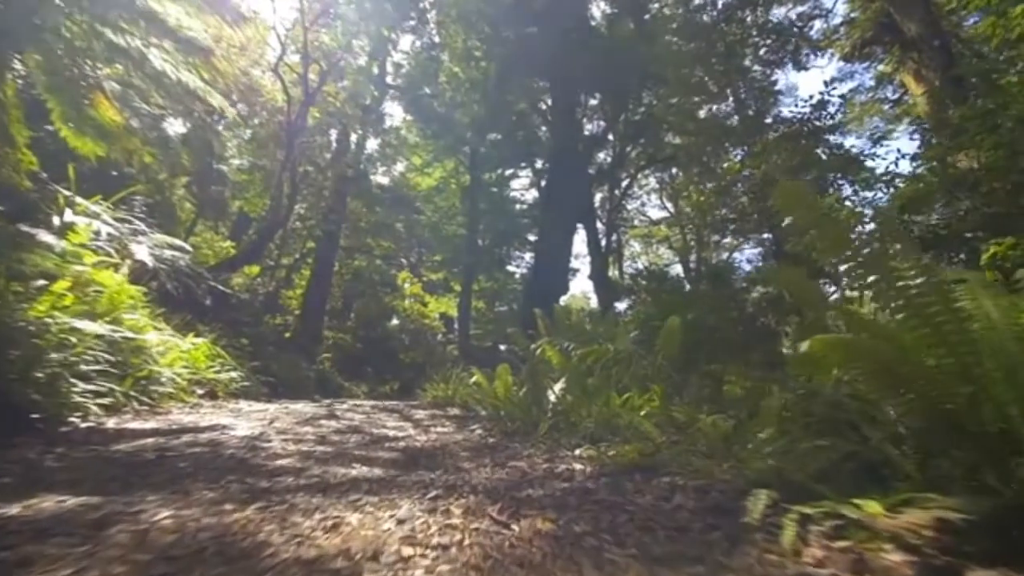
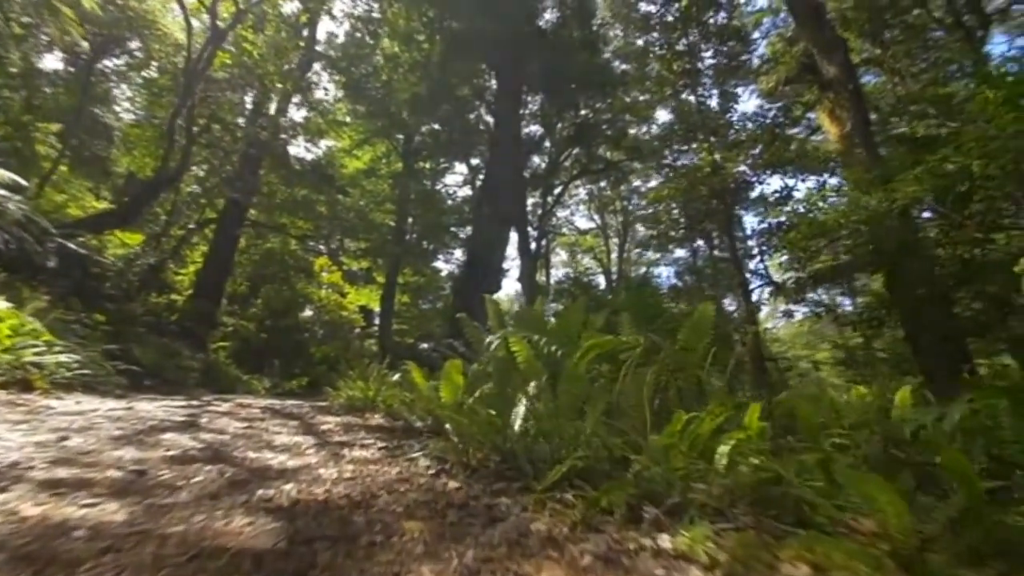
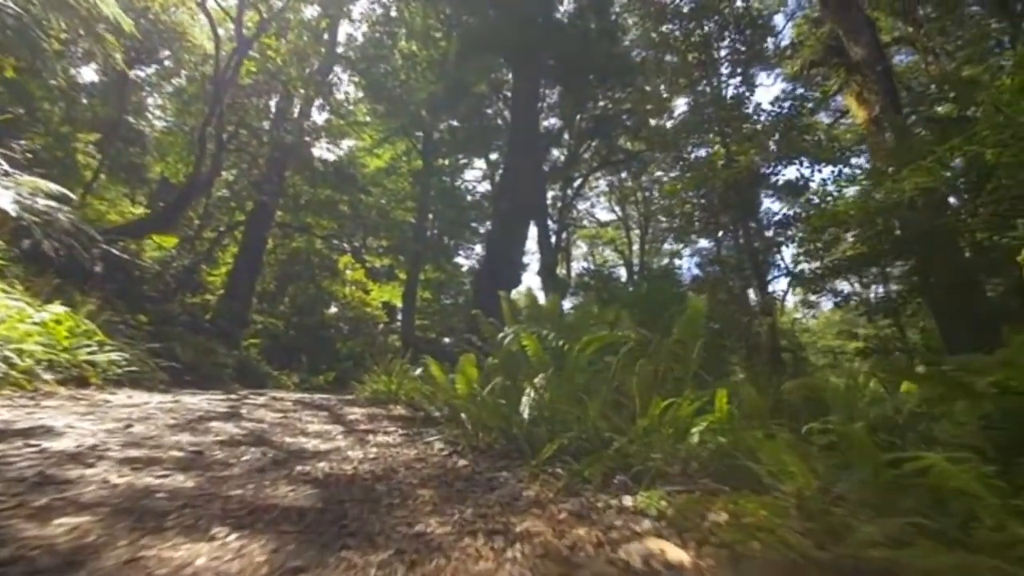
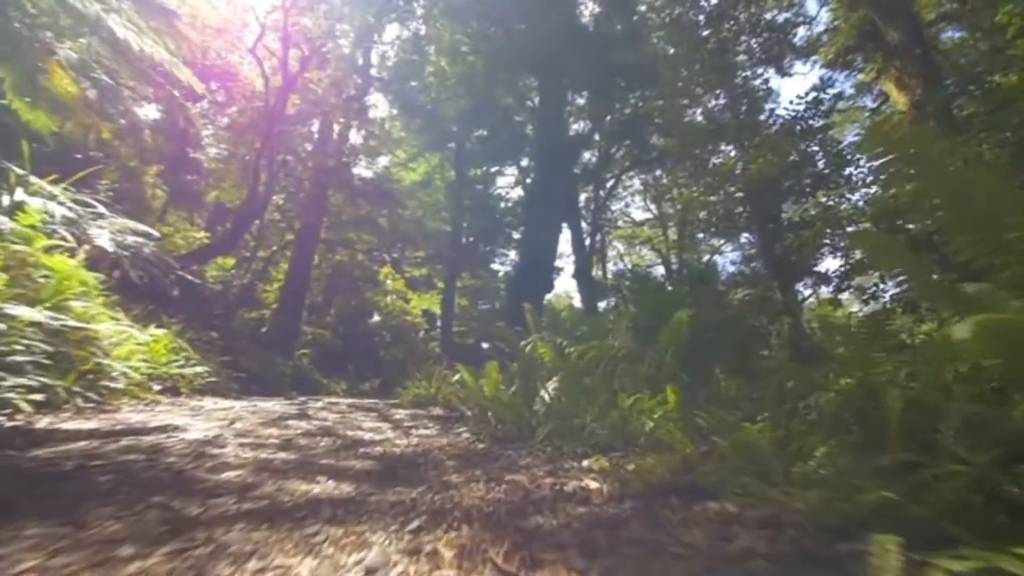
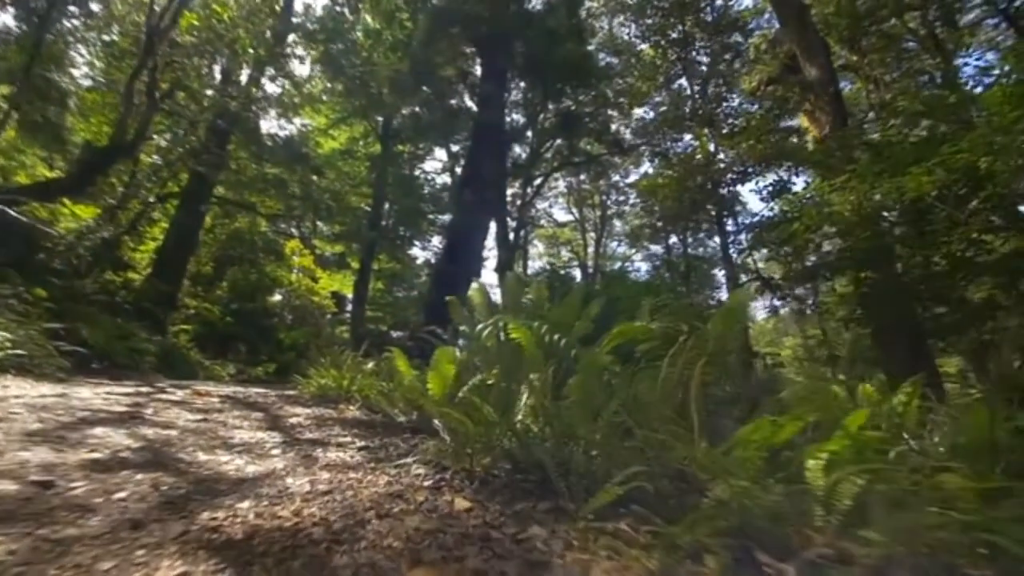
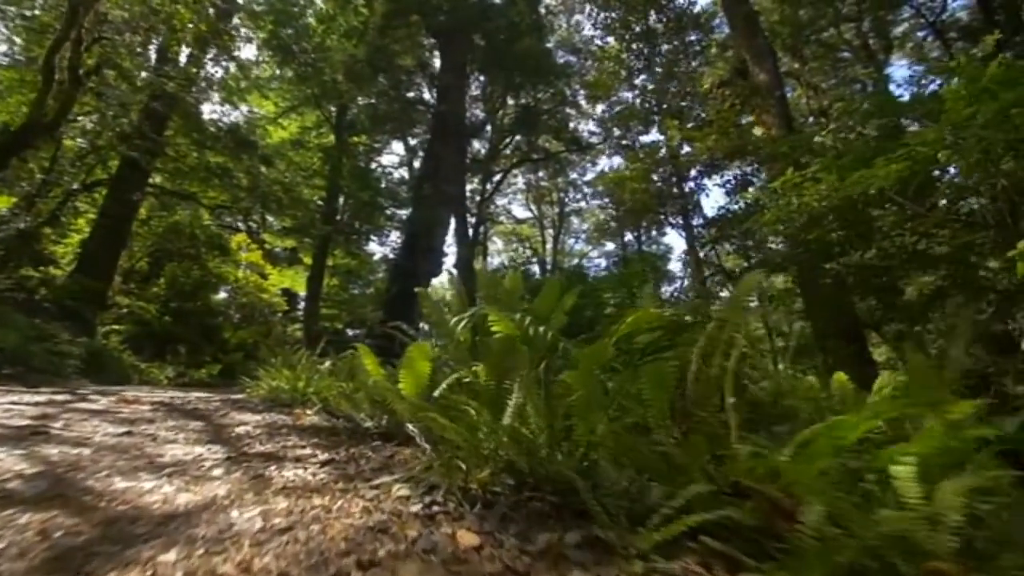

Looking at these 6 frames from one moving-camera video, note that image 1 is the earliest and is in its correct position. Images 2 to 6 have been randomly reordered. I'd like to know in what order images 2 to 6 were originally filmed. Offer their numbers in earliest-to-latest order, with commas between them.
4, 3, 2, 5, 6
